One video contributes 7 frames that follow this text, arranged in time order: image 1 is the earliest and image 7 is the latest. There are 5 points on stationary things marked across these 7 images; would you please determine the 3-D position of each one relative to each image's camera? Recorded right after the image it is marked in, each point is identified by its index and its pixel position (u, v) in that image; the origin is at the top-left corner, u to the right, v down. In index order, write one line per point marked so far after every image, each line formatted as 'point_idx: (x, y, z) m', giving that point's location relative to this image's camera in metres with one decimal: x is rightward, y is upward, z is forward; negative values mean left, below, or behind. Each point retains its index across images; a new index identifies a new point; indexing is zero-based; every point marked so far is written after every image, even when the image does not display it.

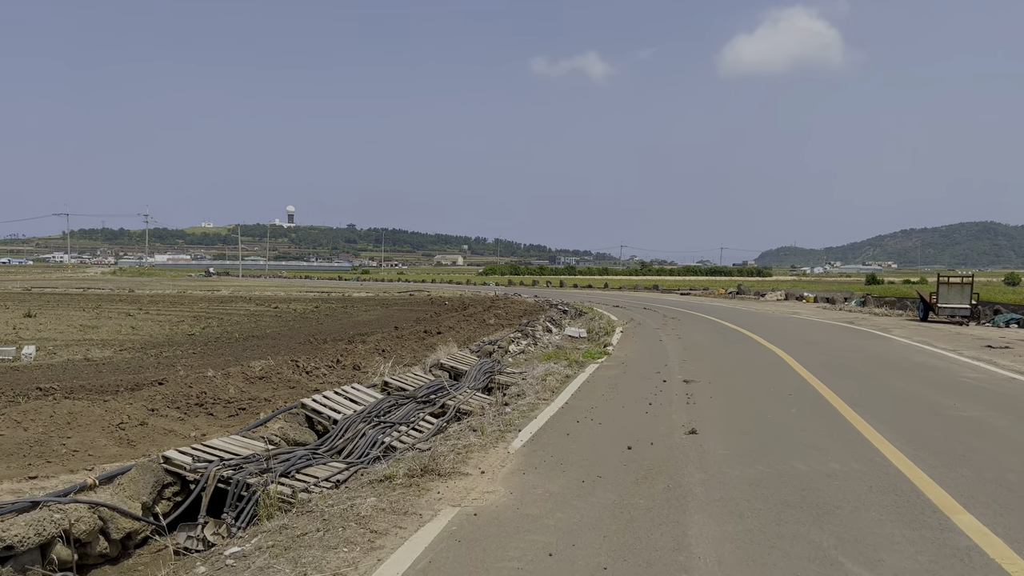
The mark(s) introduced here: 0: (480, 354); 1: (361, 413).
0: (-0.6, -1.2, +14.6) m
1: (-1.6, -1.3, +8.5) m
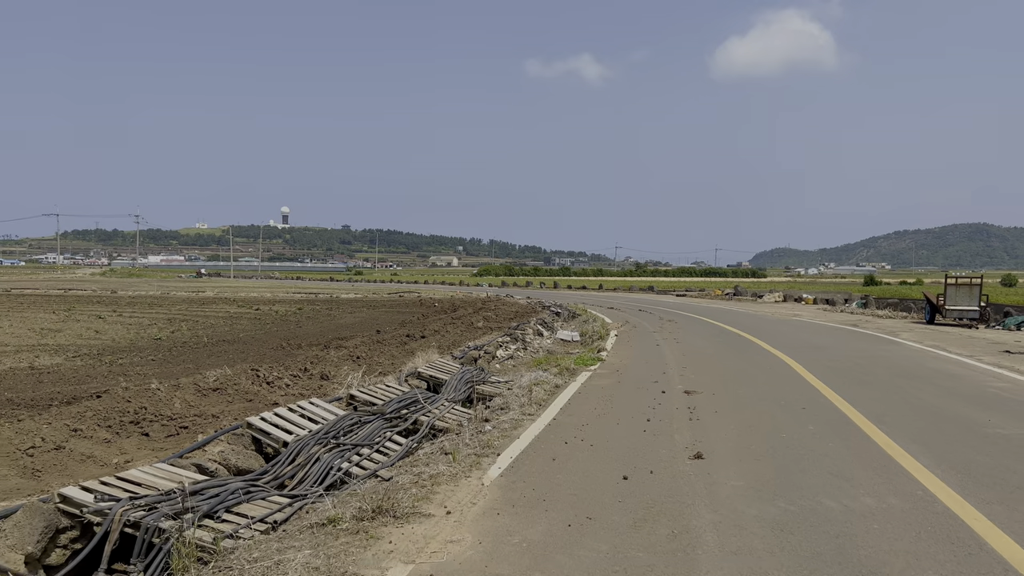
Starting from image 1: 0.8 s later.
0: (-0.8, -1.2, +13.5) m
1: (-1.8, -1.3, +7.4) m
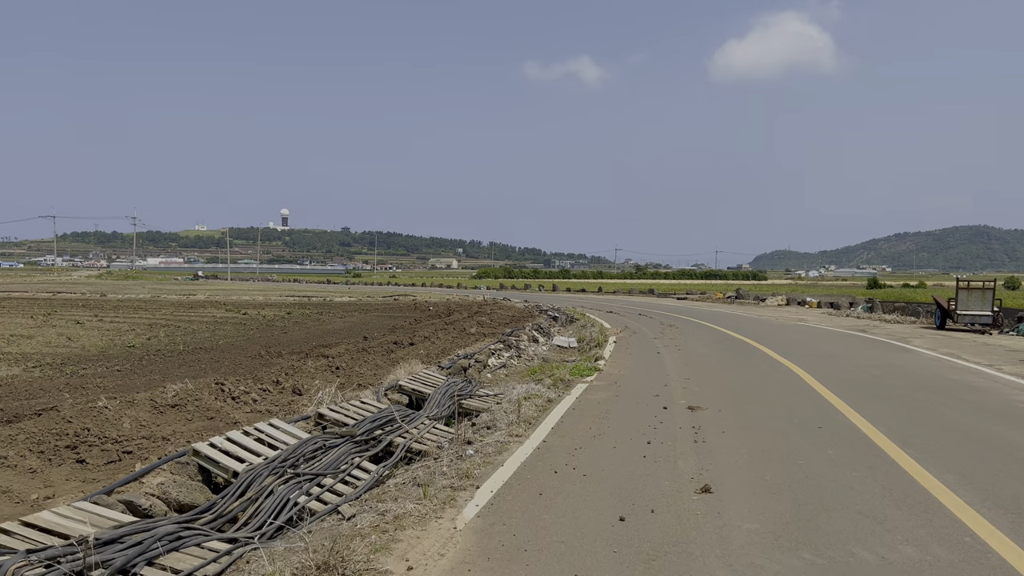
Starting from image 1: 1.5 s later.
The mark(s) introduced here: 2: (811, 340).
0: (-1.0, -1.3, +12.7) m
1: (-1.9, -1.4, +6.5) m
2: (+7.1, -1.2, +19.4) m
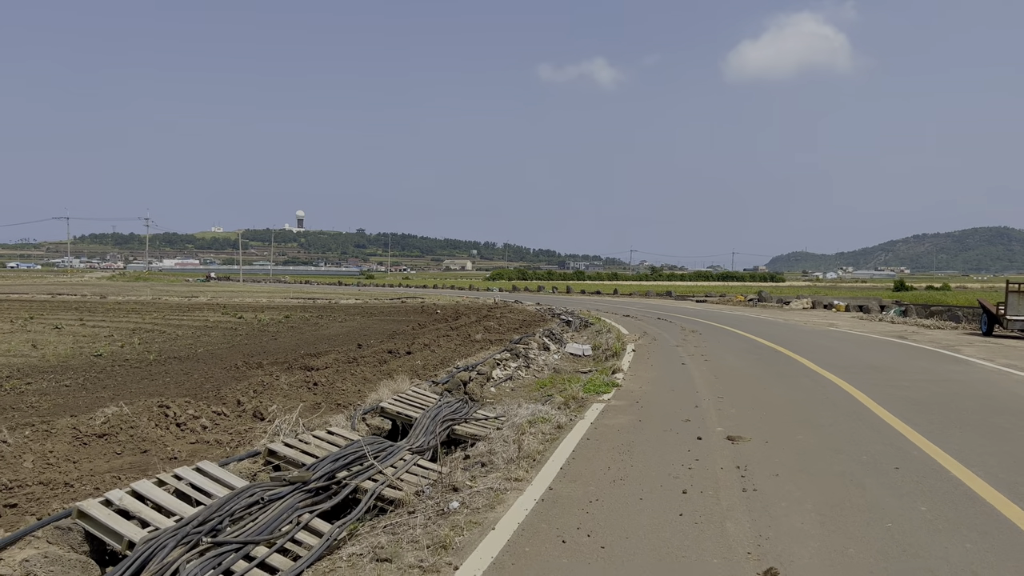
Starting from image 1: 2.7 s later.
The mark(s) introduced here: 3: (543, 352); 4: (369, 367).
0: (-0.9, -1.4, +11.0) m
1: (-2.0, -1.4, +4.9) m
2: (+7.3, -1.3, +17.6) m
3: (+0.7, -1.4, +17.3) m
4: (-2.3, -1.3, +13.0) m
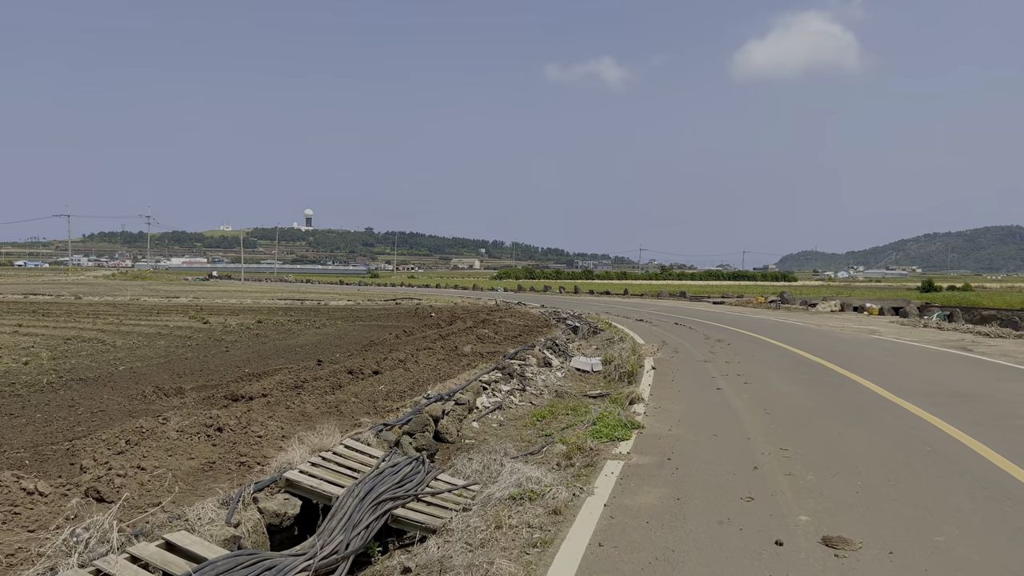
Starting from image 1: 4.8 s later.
0: (-1.1, -1.4, +8.0) m
1: (-2.2, -1.5, +1.9) m
2: (+7.2, -1.4, +14.6) m
3: (+0.6, -1.4, +14.3) m
4: (-2.4, -1.3, +10.0) m
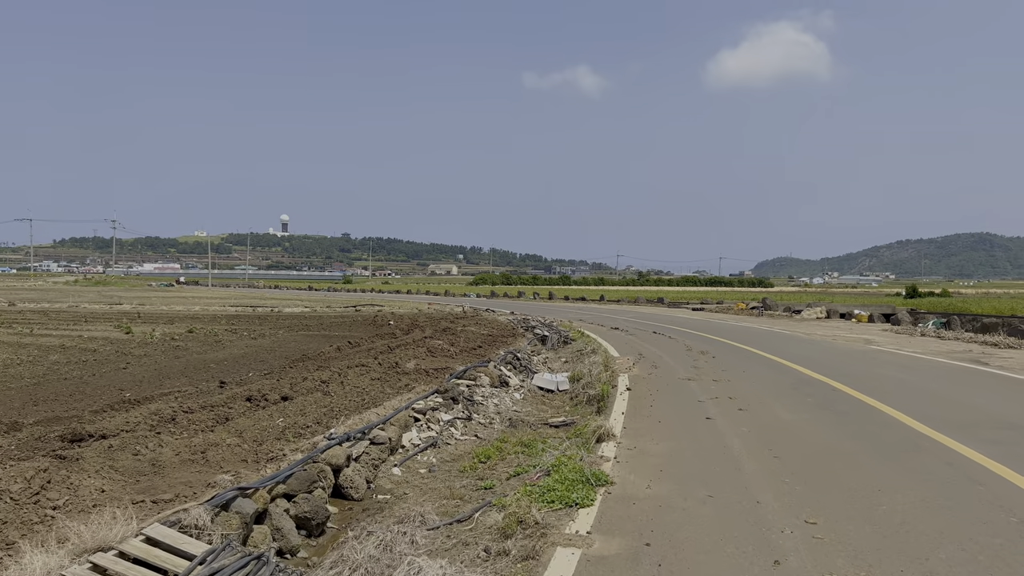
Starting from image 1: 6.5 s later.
0: (-1.7, -1.5, +5.6) m
1: (-2.7, -1.5, -0.5) m
2: (+6.4, -1.5, +12.4) m
3: (-0.2, -1.5, +12.0) m
4: (-3.1, -1.4, +7.6) m
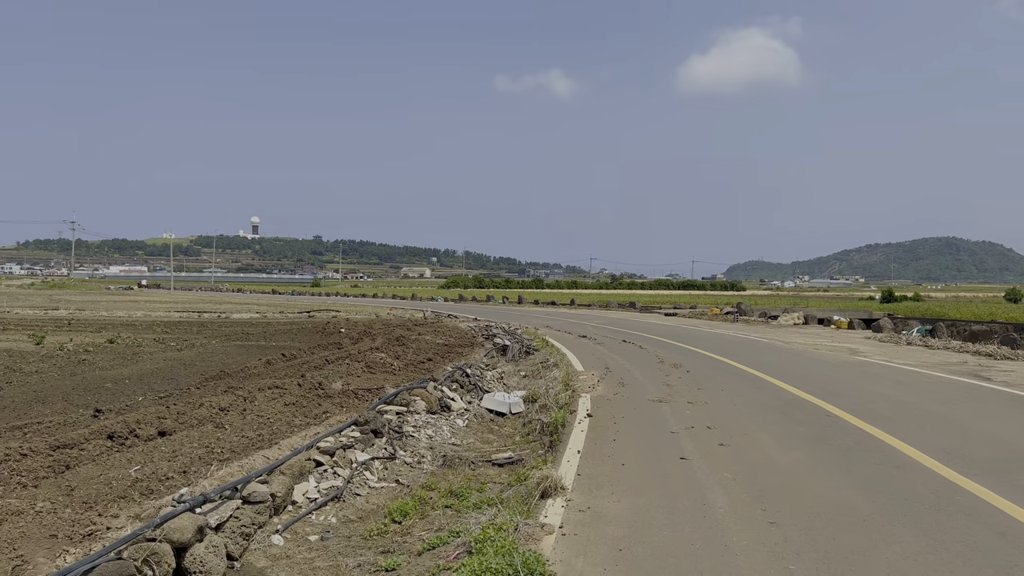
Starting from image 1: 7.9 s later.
0: (-2.2, -1.5, +3.8) m
1: (-3.0, -1.6, -2.4) m
2: (+5.7, -1.6, +10.8) m
3: (-1.0, -1.6, +10.1) m
4: (-3.7, -1.5, +5.7) m
